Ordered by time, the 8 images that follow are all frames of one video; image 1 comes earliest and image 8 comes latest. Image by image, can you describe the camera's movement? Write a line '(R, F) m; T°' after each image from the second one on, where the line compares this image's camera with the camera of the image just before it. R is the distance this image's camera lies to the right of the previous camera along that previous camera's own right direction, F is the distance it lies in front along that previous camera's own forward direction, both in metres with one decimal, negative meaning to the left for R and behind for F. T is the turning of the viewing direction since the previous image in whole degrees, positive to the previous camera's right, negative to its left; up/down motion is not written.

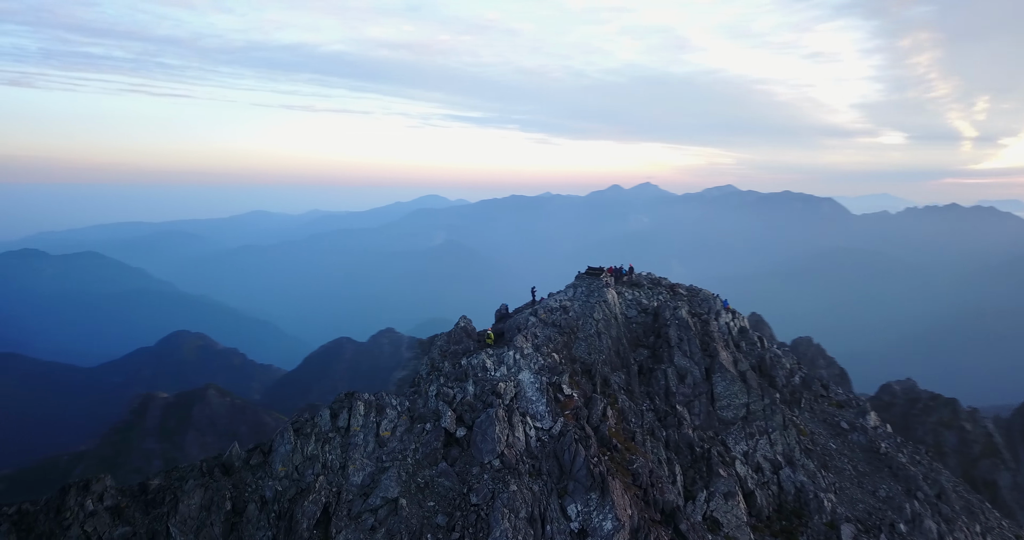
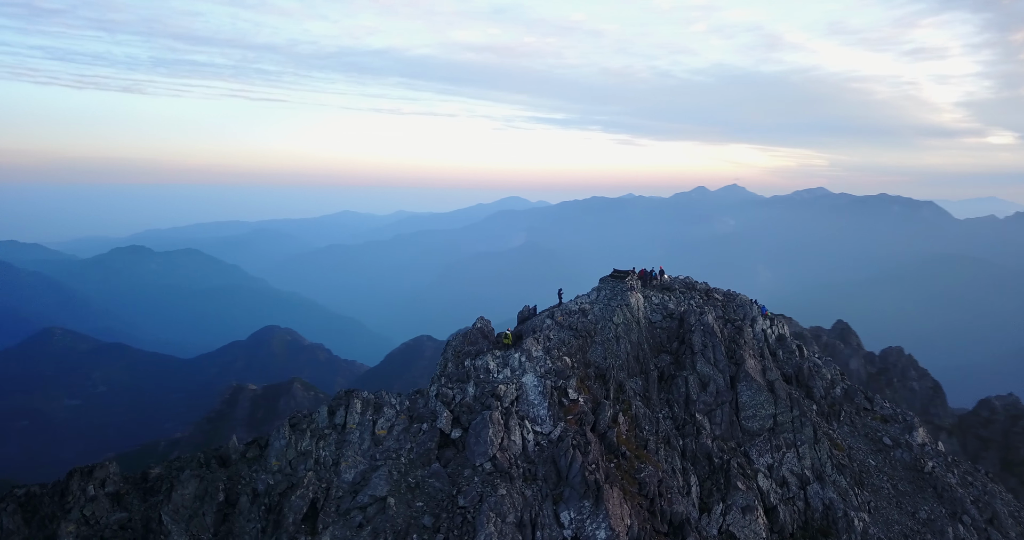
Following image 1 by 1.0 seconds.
(+4.1, +0.7) m; -6°
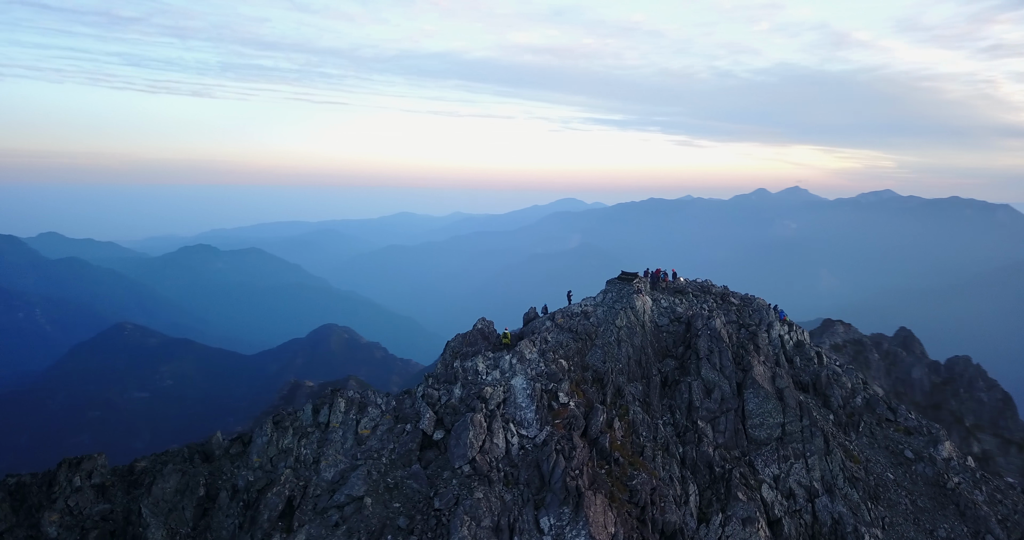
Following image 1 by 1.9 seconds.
(+3.5, +0.6) m; -4°
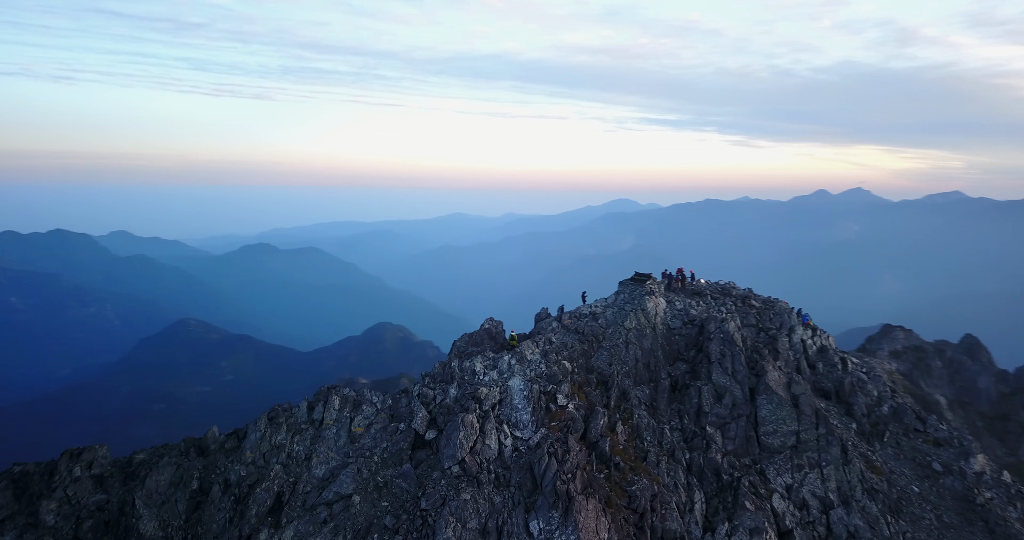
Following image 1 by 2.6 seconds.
(+2.9, +0.6) m; -4°
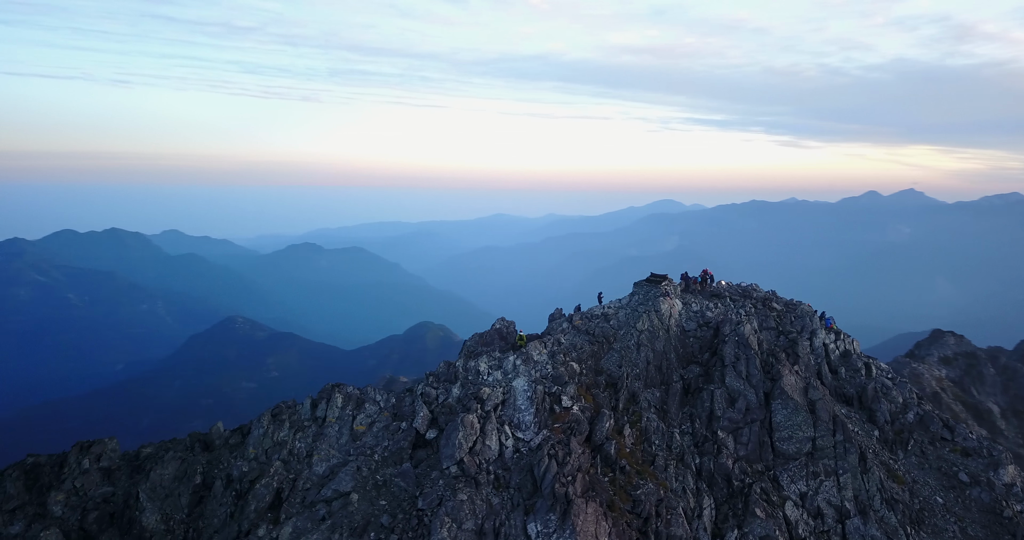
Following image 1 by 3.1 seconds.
(+1.9, +0.4) m; -3°
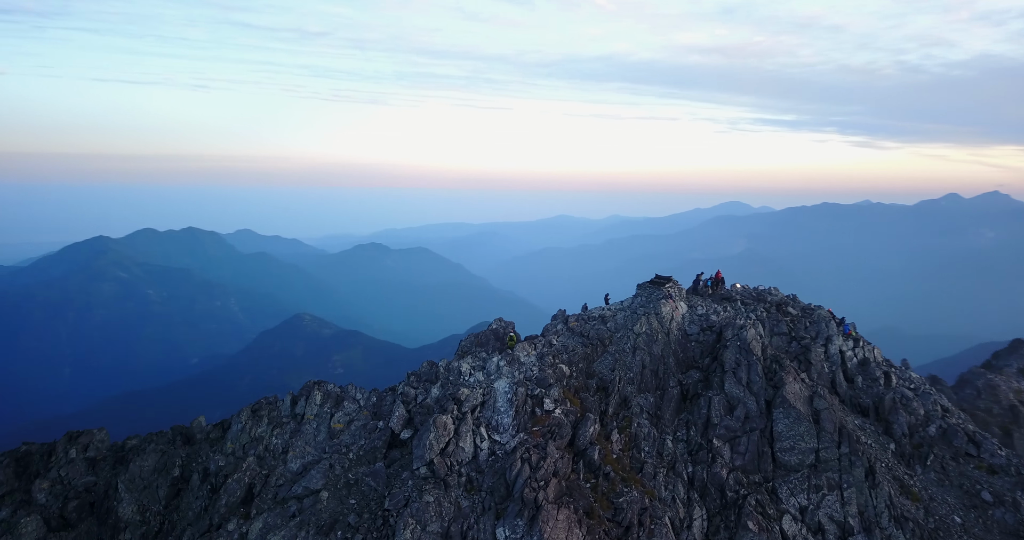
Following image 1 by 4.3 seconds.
(+4.1, +0.9) m; -5°
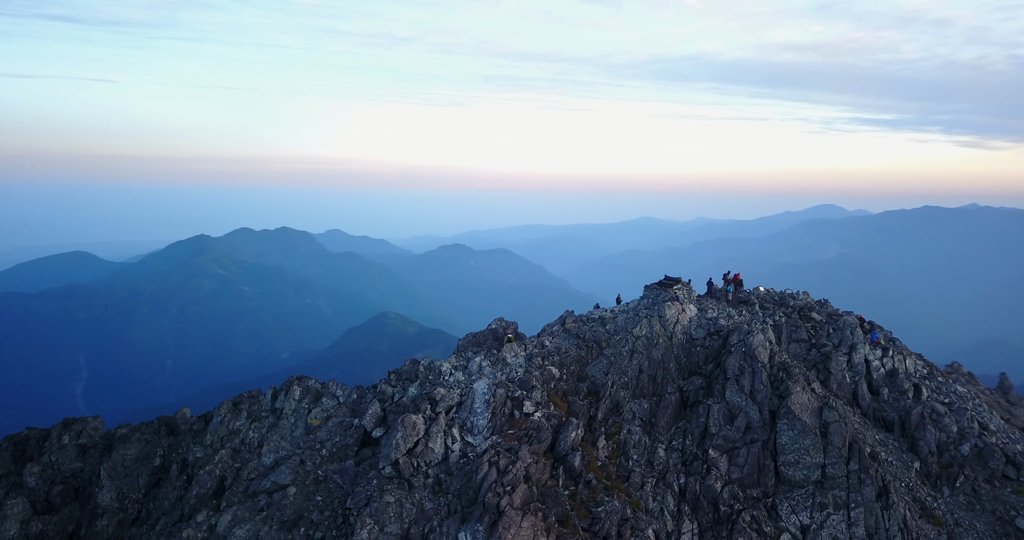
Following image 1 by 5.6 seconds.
(+5.1, +1.3) m; -6°
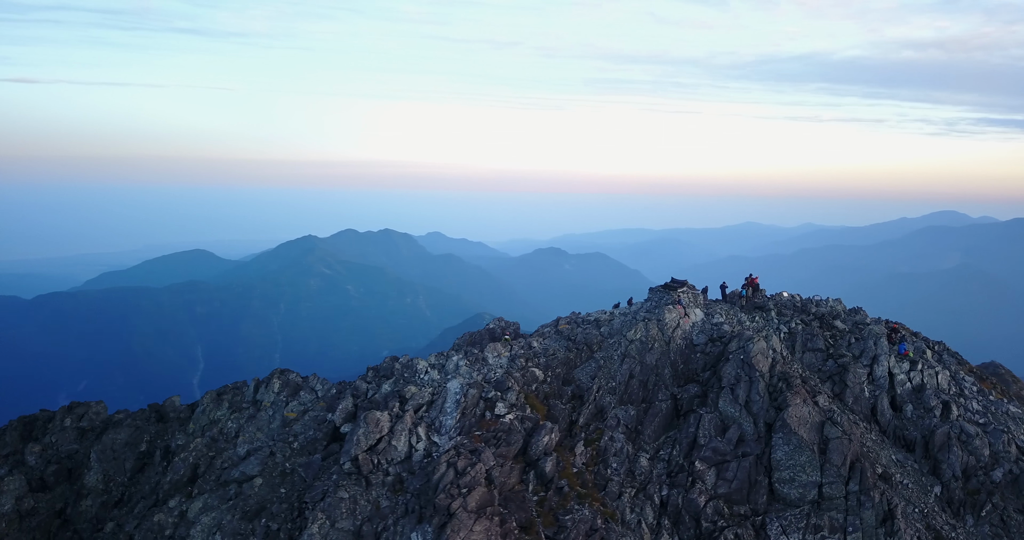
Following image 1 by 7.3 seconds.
(+6.0, +1.2) m; -7°
